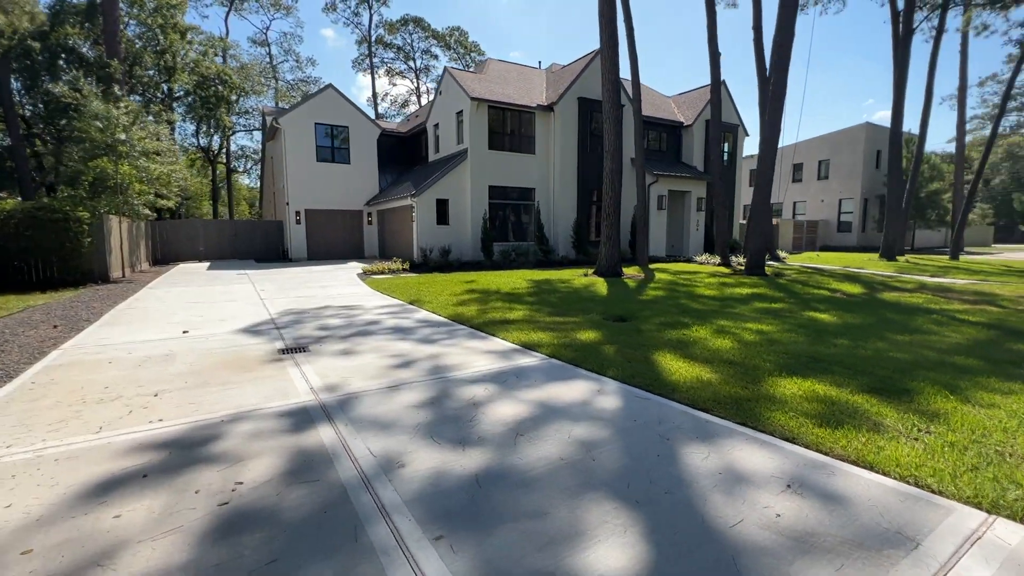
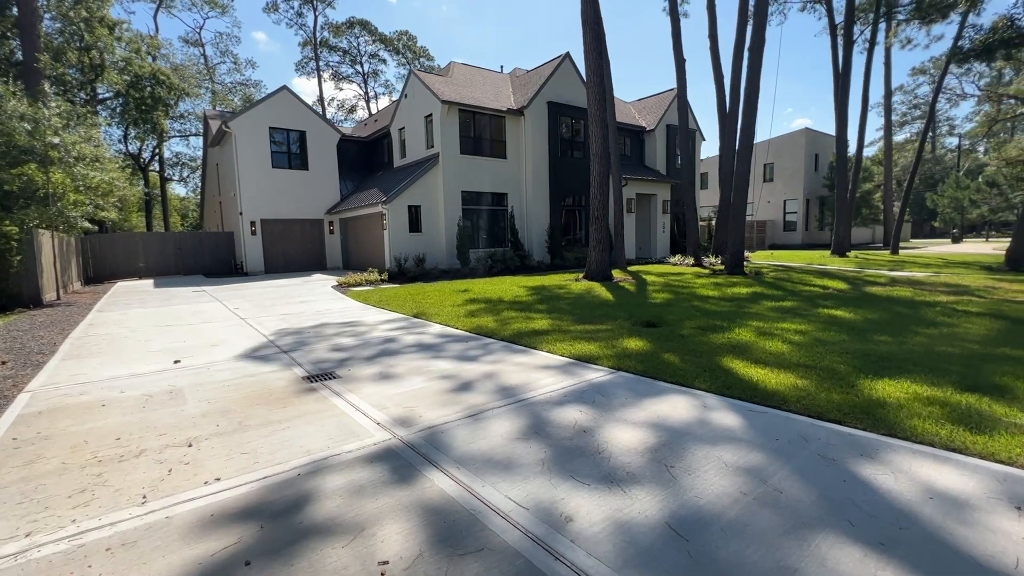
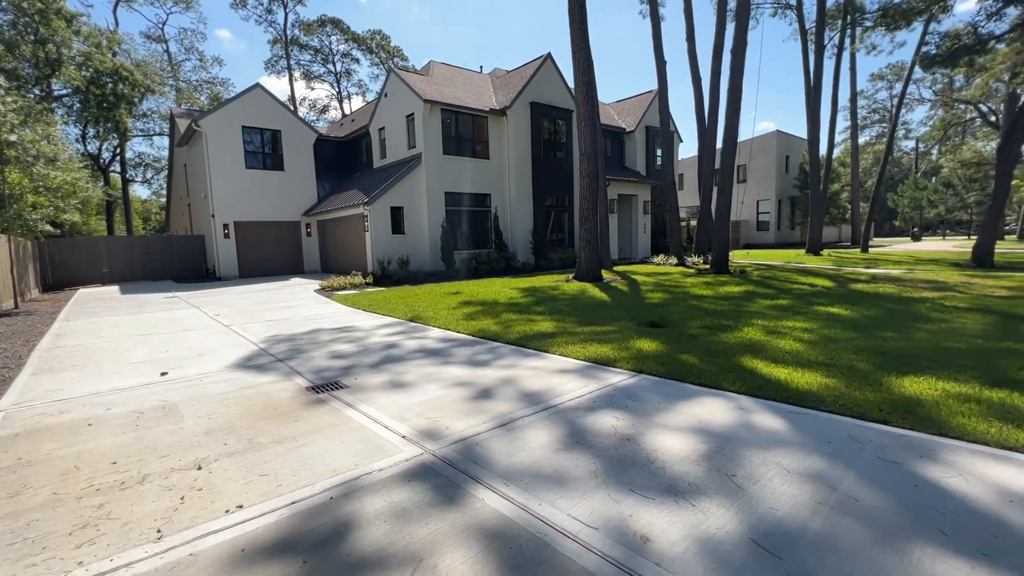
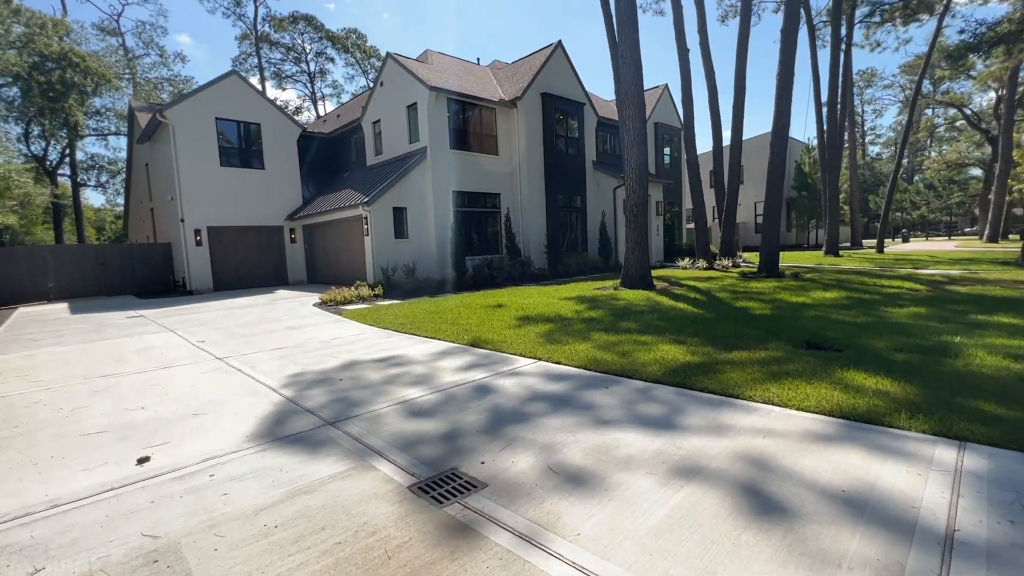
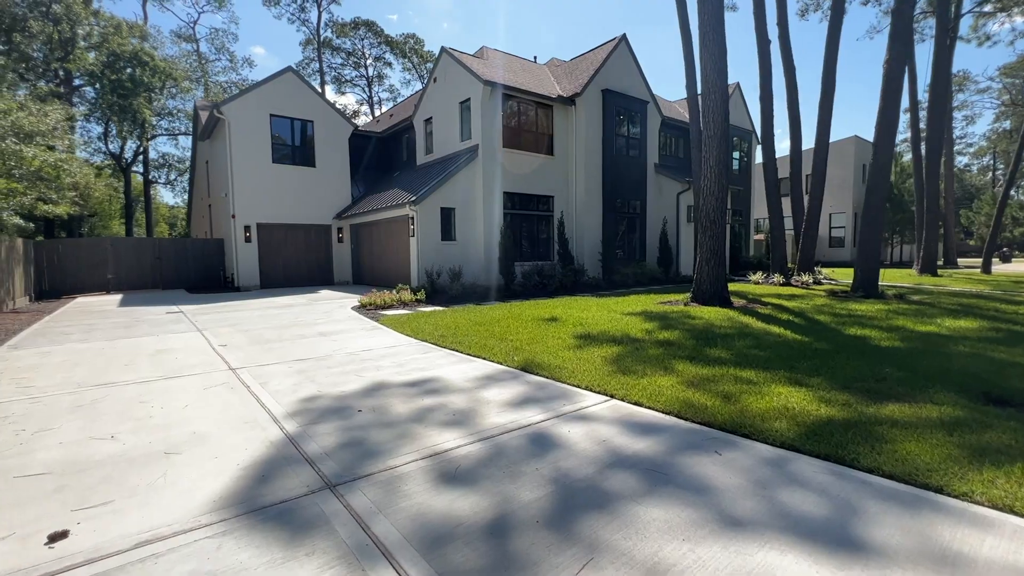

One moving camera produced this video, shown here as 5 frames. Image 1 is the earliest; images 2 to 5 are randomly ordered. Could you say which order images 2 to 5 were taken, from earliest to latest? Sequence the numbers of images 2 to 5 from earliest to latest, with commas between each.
2, 3, 4, 5
